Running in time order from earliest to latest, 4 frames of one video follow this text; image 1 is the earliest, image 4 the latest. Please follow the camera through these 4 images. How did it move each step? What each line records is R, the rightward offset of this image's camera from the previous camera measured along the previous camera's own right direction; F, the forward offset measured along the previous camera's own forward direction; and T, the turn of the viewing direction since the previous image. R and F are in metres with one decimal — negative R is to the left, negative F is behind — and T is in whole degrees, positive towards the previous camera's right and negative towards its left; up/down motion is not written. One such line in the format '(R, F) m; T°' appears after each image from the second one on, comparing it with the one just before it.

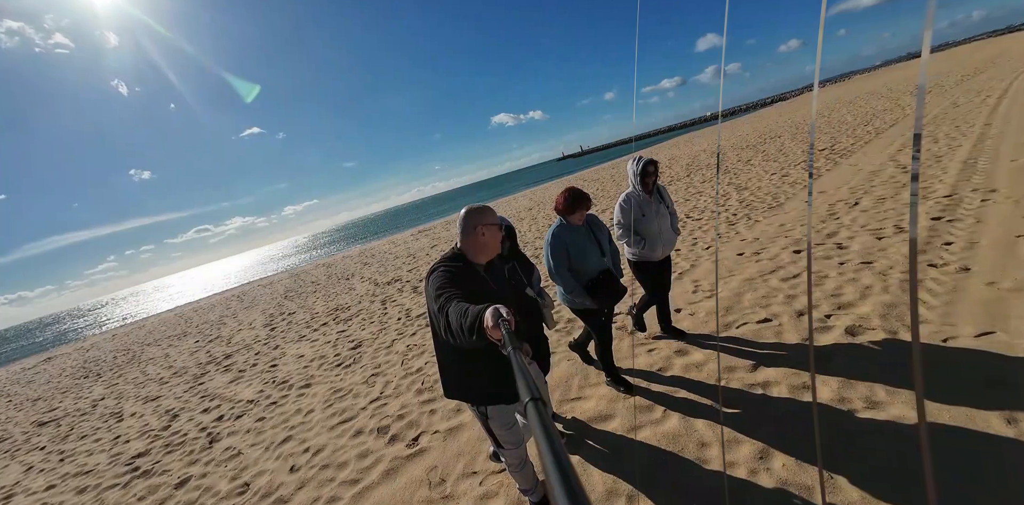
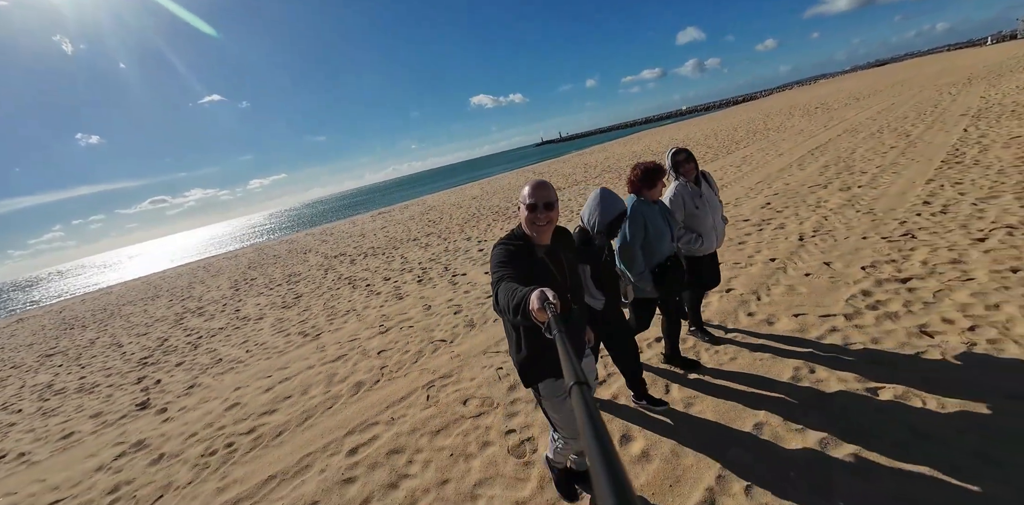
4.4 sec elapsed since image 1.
(+1.7, -2.5) m; +4°
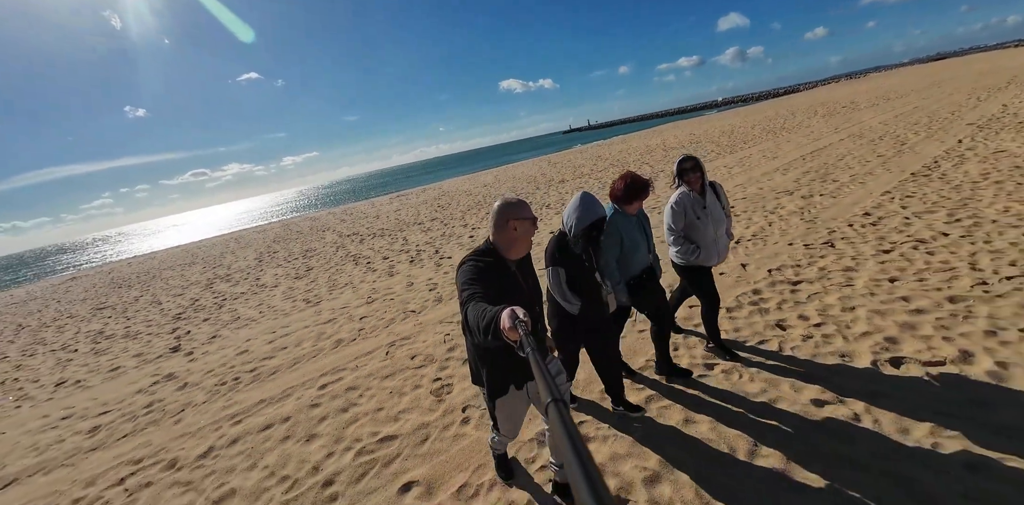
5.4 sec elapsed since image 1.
(+0.8, -0.7) m; -3°
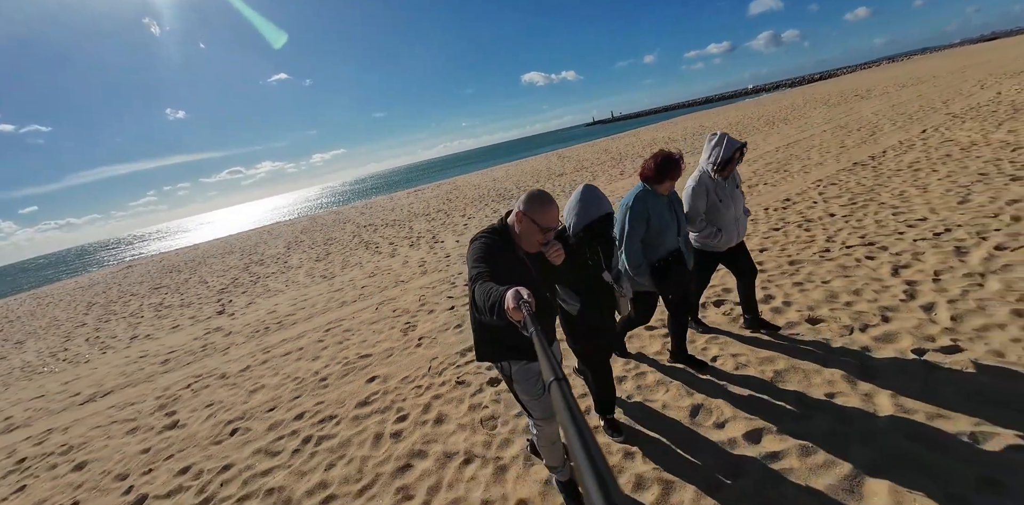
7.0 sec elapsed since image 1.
(+1.0, -1.2) m; -3°
